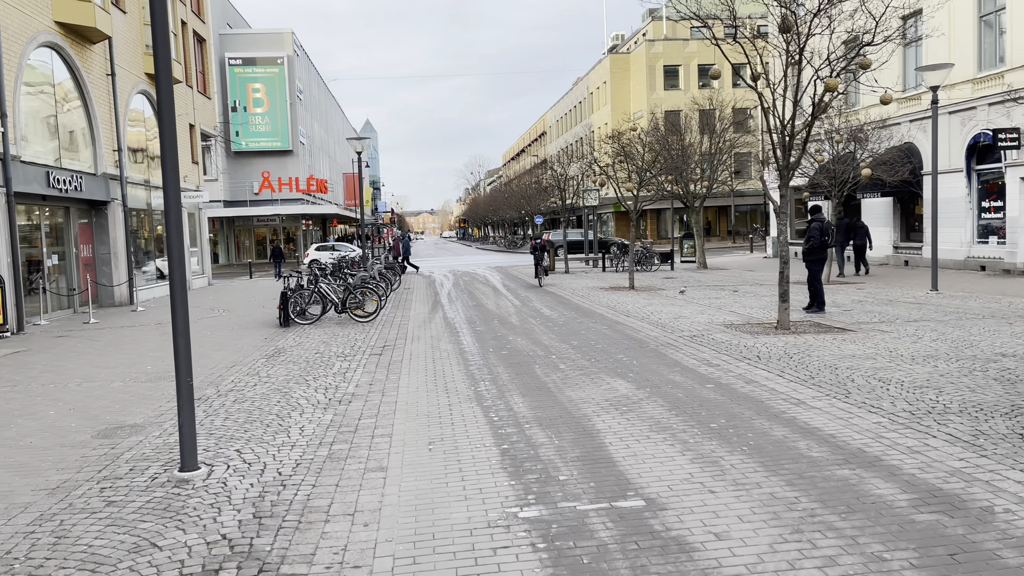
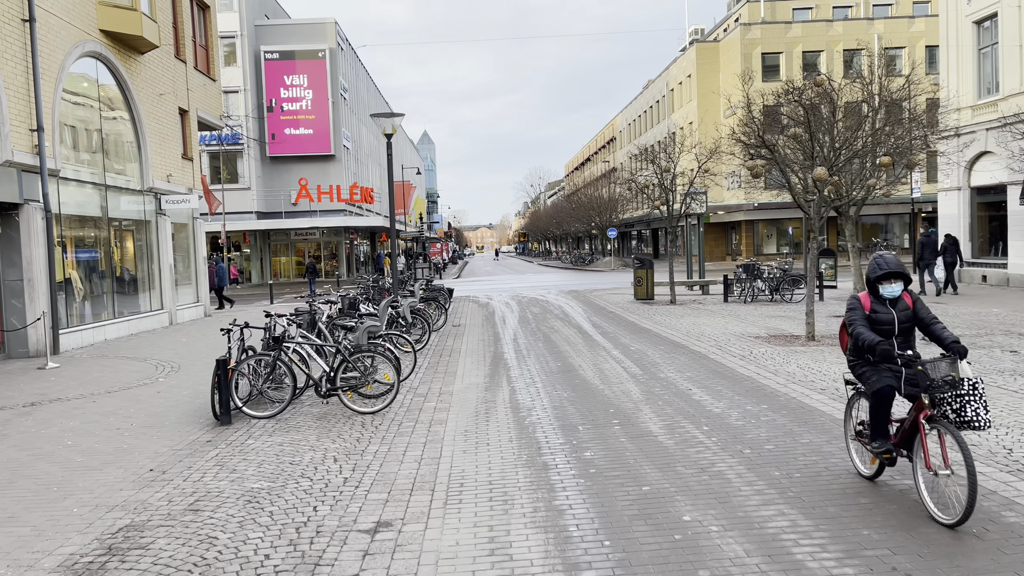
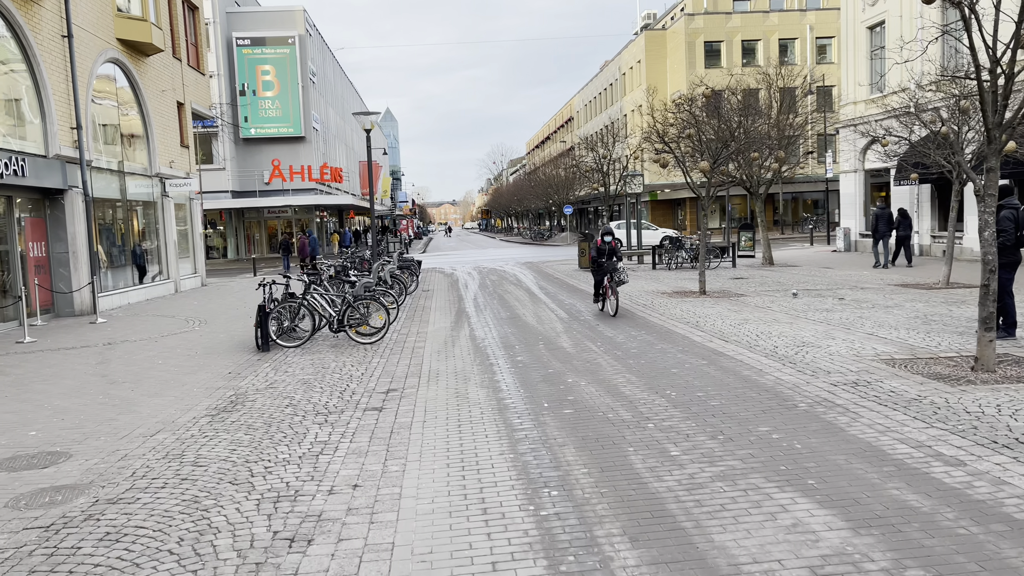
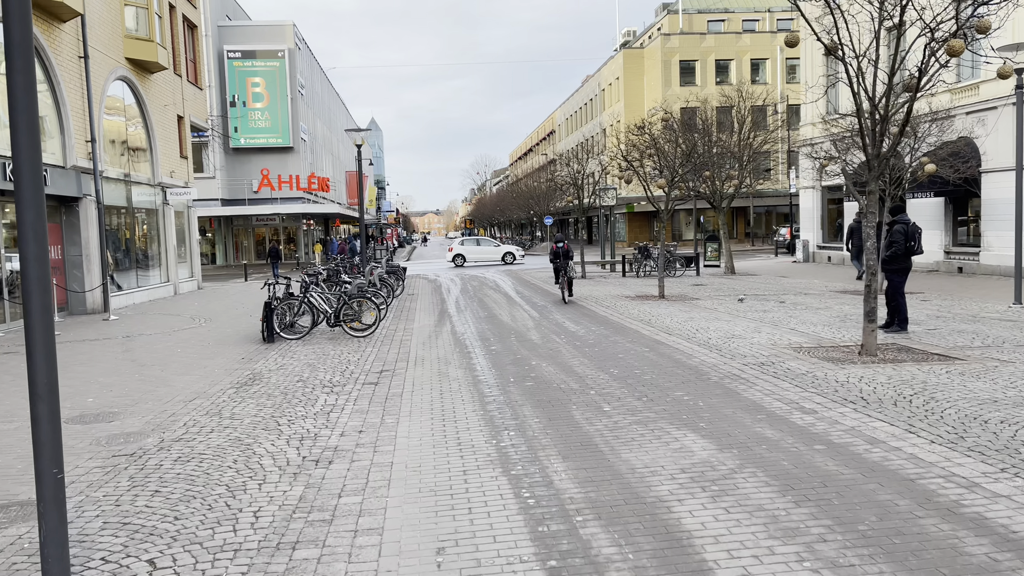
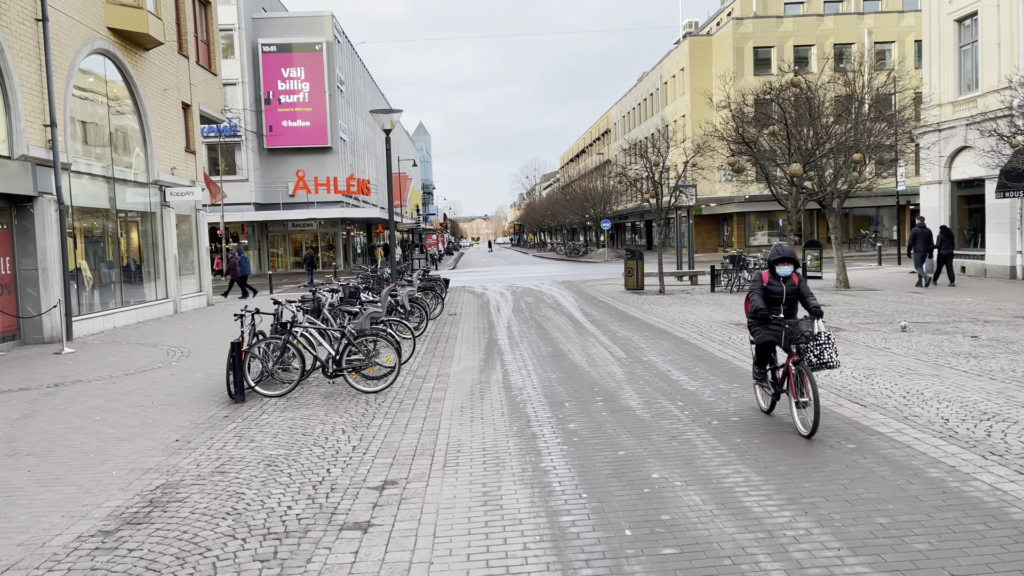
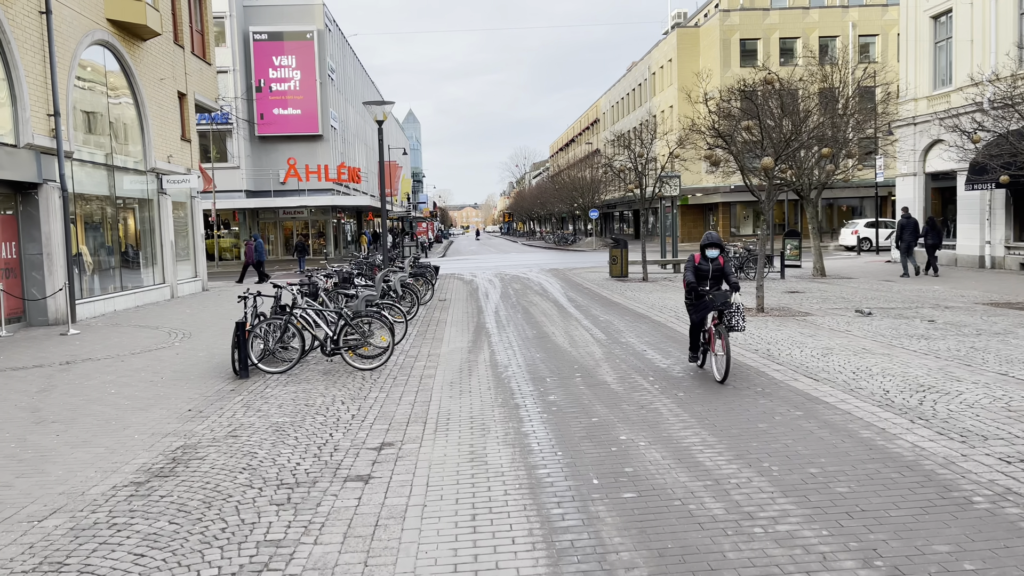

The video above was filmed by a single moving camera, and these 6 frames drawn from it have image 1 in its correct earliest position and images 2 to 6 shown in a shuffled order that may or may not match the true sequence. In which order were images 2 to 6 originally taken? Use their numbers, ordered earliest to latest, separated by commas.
4, 3, 6, 5, 2
